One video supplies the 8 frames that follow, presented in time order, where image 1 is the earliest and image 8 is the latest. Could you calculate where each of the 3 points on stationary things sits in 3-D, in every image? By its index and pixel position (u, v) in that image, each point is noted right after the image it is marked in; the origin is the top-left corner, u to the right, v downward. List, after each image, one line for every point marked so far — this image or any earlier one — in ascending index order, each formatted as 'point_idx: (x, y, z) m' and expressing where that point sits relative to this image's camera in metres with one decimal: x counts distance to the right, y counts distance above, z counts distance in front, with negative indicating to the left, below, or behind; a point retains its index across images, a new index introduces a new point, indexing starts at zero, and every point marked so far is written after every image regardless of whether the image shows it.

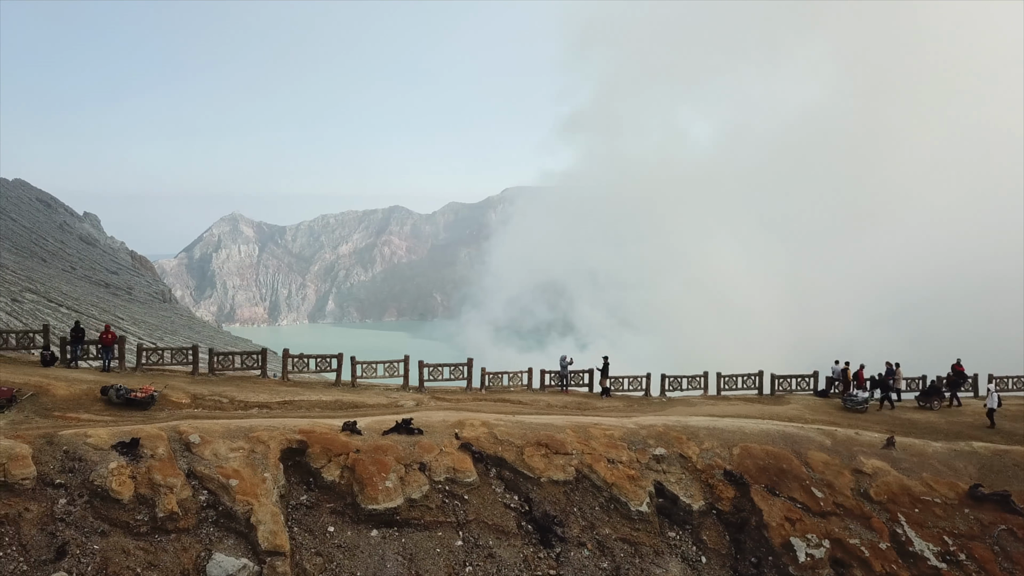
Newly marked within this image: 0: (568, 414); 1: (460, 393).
0: (+0.9, -2.2, +10.2) m
1: (-1.0, -1.9, +10.9) m
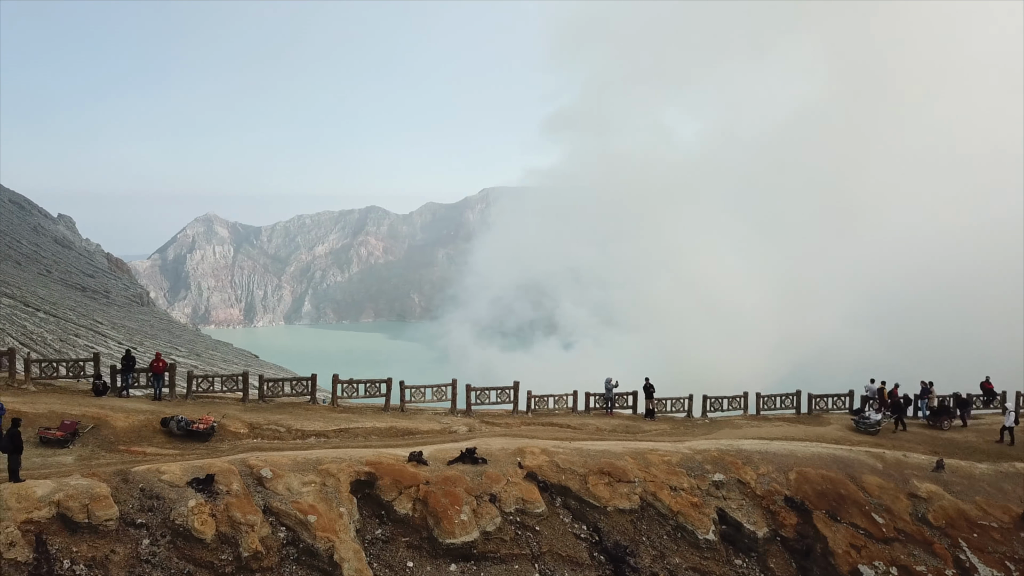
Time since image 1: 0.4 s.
0: (+1.8, -2.6, +10.3) m
1: (-0.1, -2.4, +11.0) m
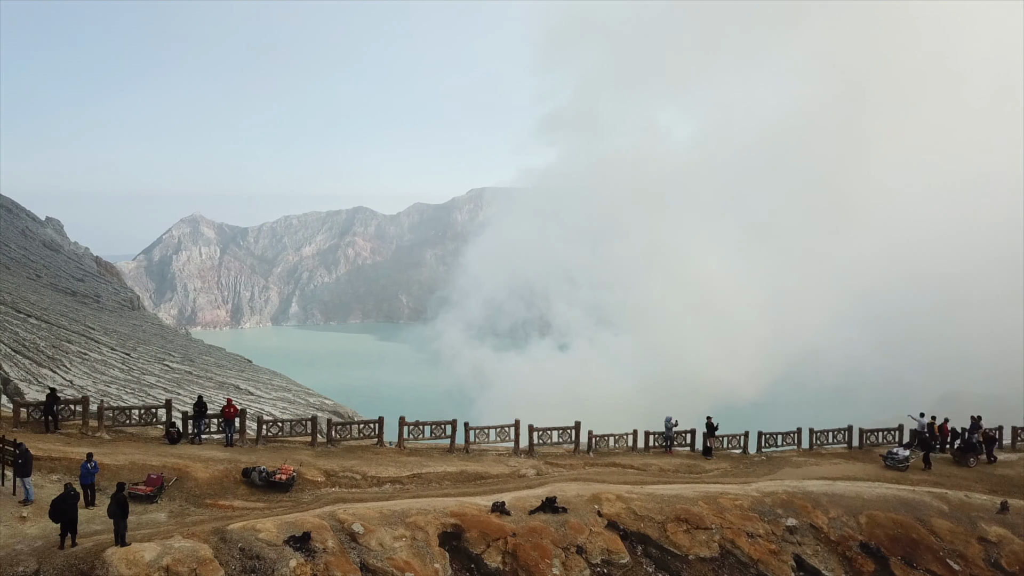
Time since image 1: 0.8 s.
0: (+3.0, -3.3, +10.4) m
1: (+1.1, -3.1, +11.0) m
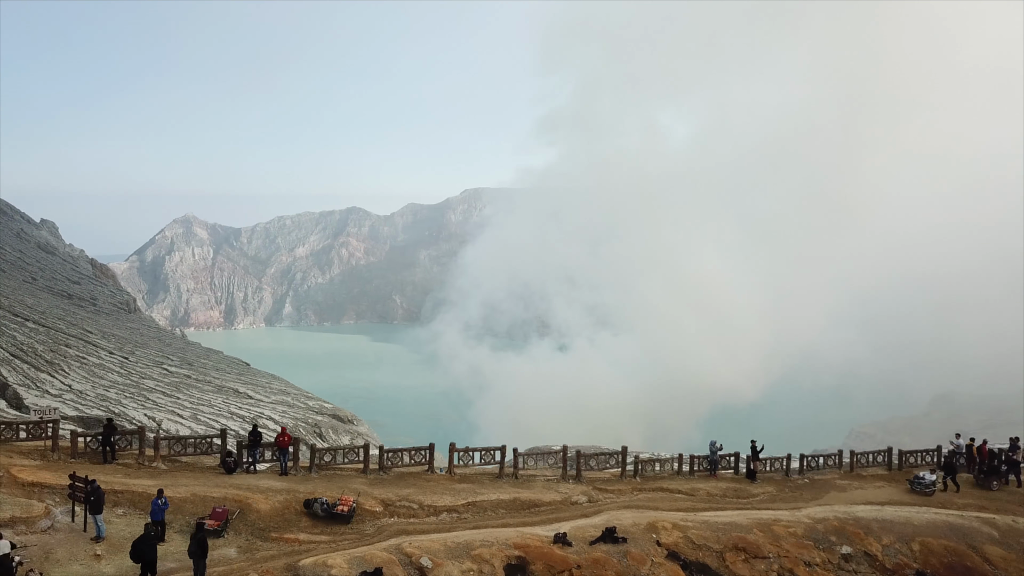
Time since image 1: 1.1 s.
0: (+3.9, -3.8, +10.5) m
1: (+1.9, -3.6, +11.1) m
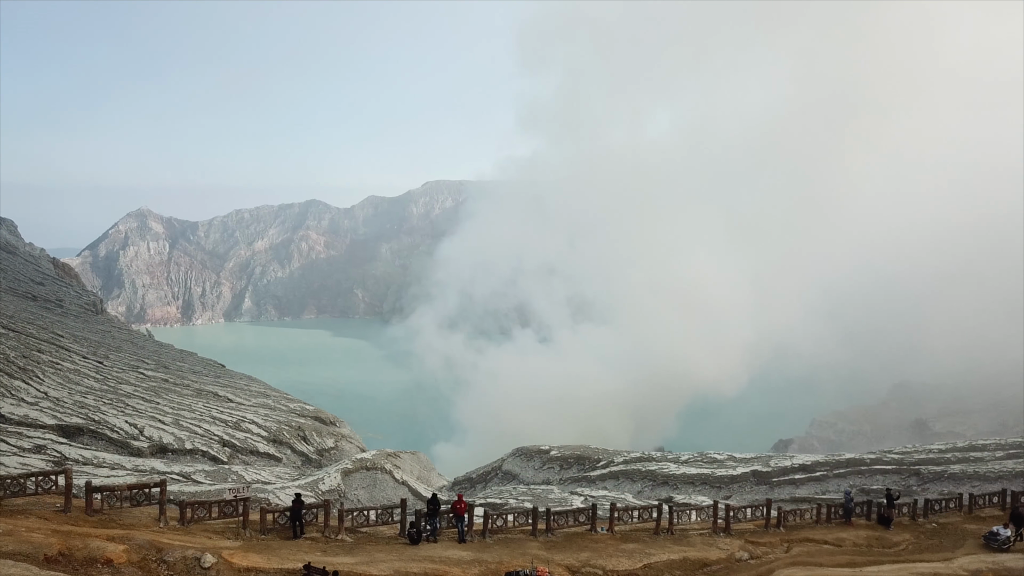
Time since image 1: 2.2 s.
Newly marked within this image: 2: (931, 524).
0: (+6.8, -4.9, +10.8) m
1: (+4.8, -4.7, +11.4) m
2: (+8.5, -4.8, +12.1) m
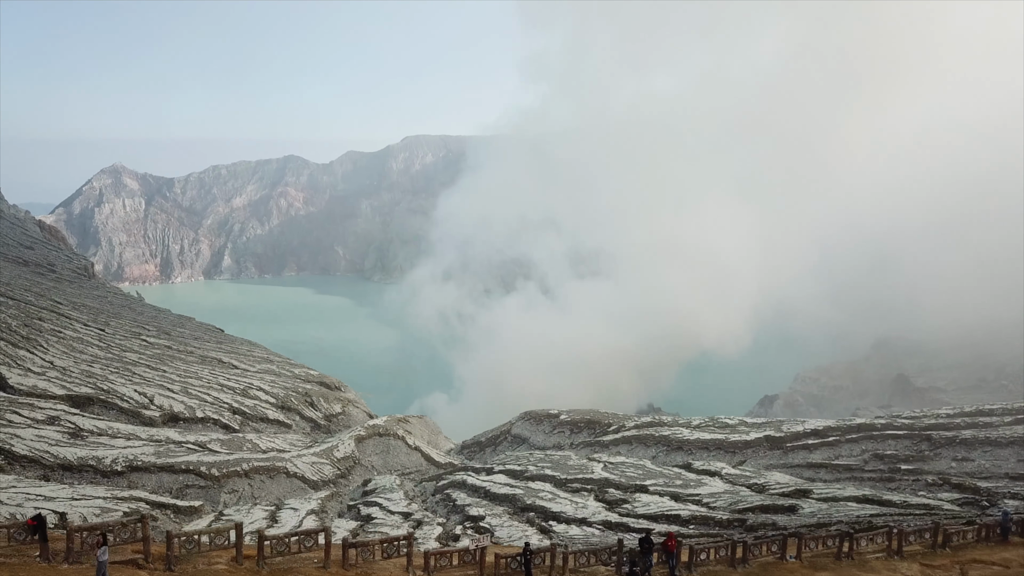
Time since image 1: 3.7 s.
0: (+10.3, -5.5, +11.3) m
1: (+8.3, -5.3, +11.8) m
2: (+12.1, -5.3, +12.6) m
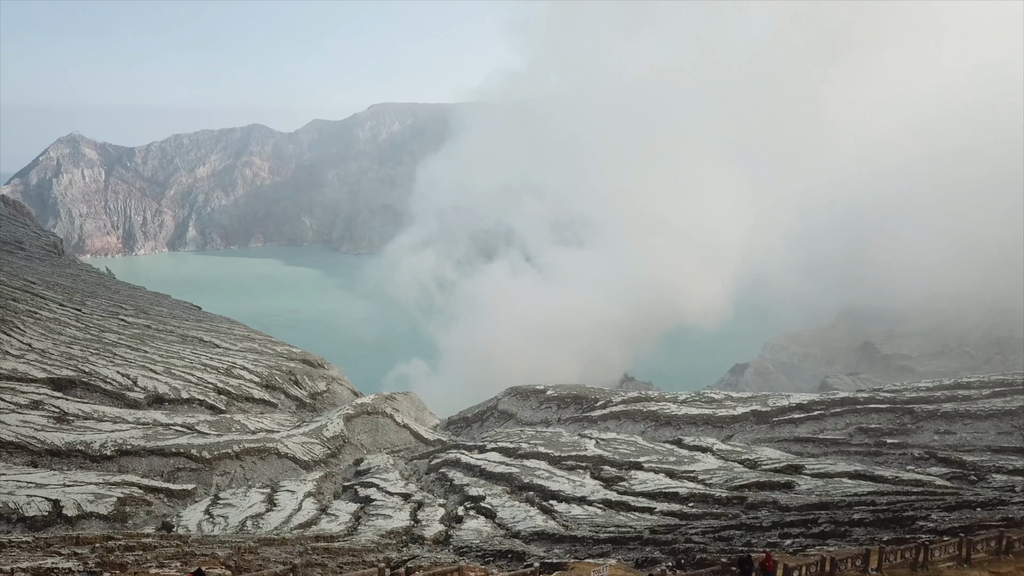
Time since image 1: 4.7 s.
0: (+12.0, -5.8, +11.8) m
1: (+10.0, -5.6, +12.3) m
2: (+13.7, -5.6, +13.2) m
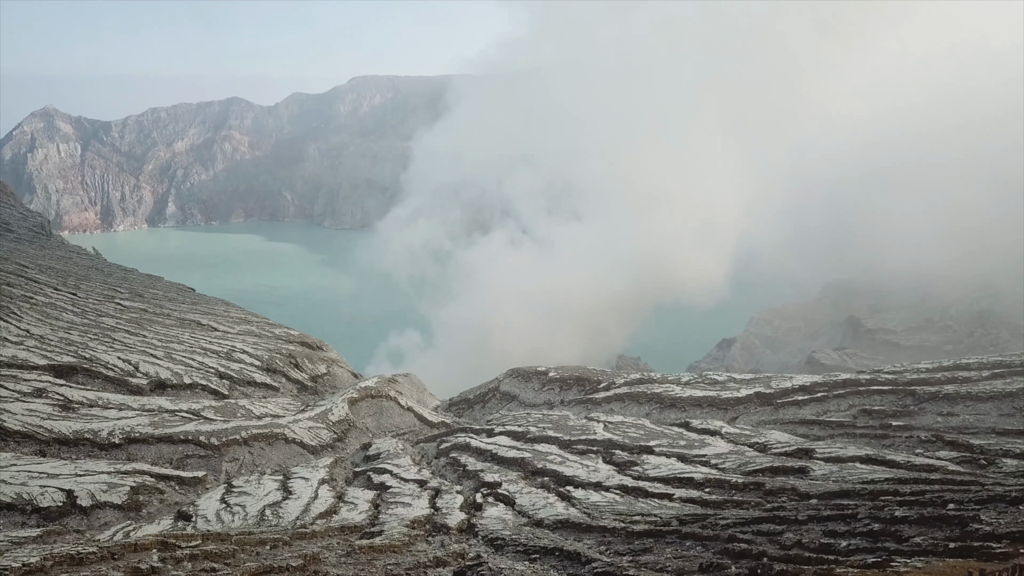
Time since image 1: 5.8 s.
0: (+14.3, -6.4, +12.4) m
1: (+12.3, -6.2, +12.8) m
2: (+16.0, -6.2, +13.8) m
